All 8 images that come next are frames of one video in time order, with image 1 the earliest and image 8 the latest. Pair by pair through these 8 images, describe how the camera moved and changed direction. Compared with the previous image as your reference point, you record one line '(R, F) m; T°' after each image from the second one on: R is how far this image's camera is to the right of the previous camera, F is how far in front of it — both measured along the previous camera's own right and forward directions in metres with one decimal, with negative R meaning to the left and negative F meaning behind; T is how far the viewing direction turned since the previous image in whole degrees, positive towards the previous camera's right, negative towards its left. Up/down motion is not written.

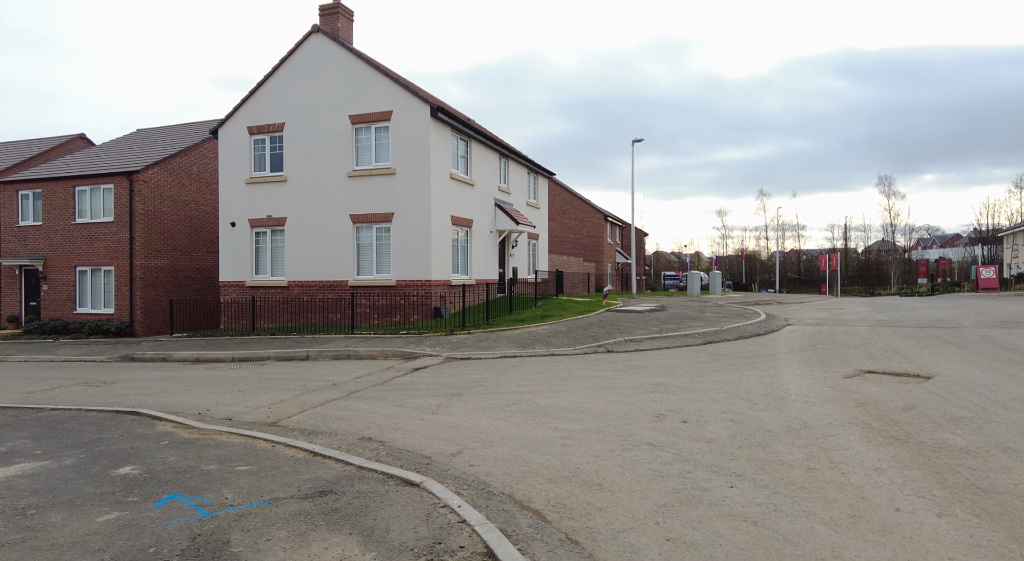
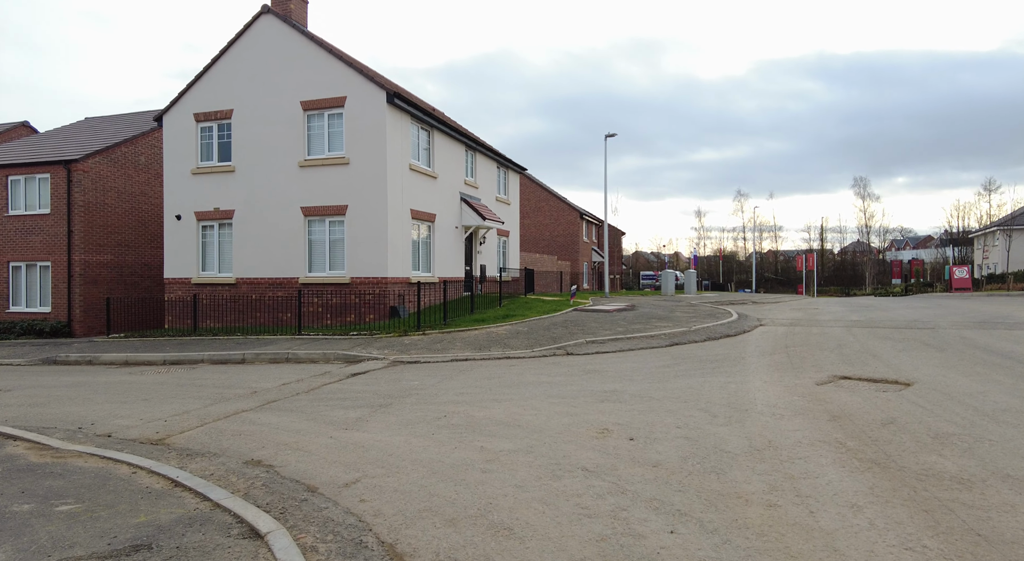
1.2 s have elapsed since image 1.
(+0.6, +0.9) m; +2°
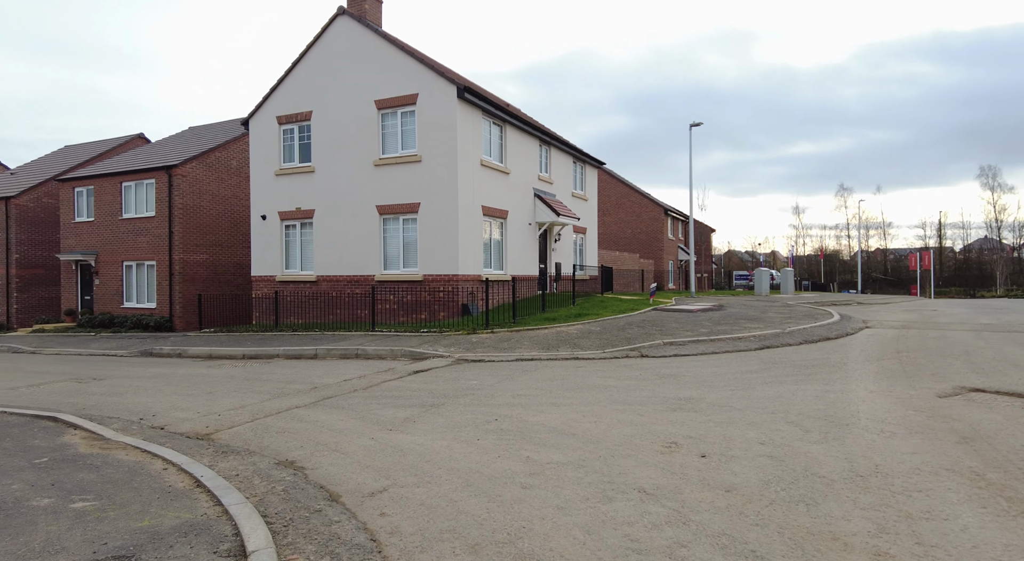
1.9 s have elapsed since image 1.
(+0.3, +0.6) m; -8°
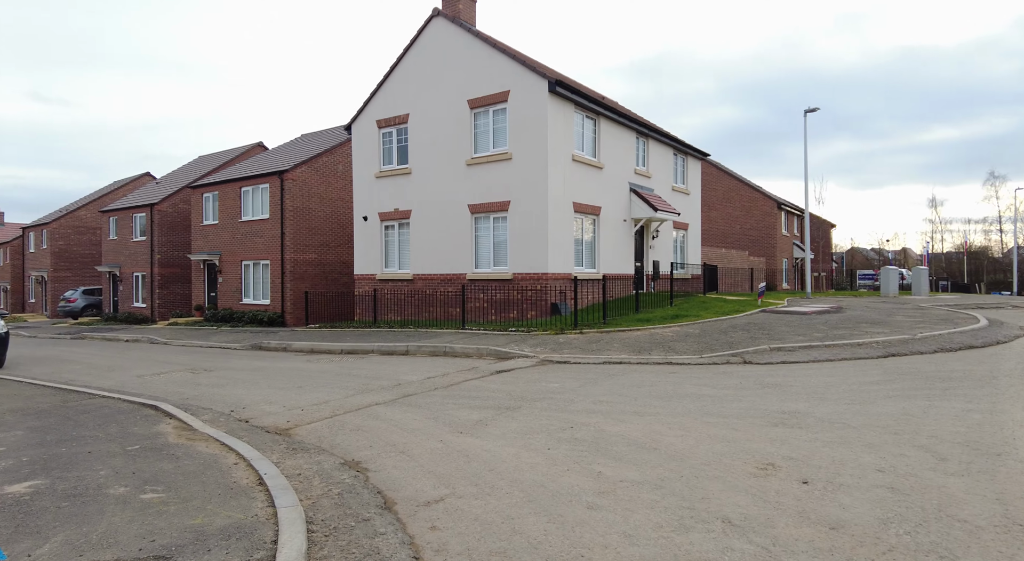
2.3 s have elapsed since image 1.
(+0.2, +0.4) m; -10°
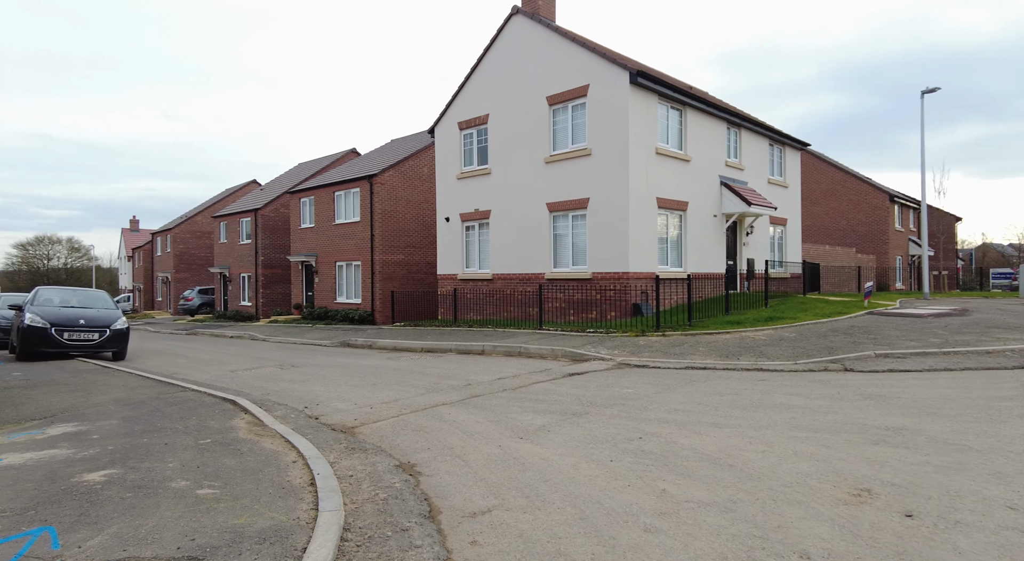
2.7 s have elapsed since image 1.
(+0.2, +0.3) m; -9°
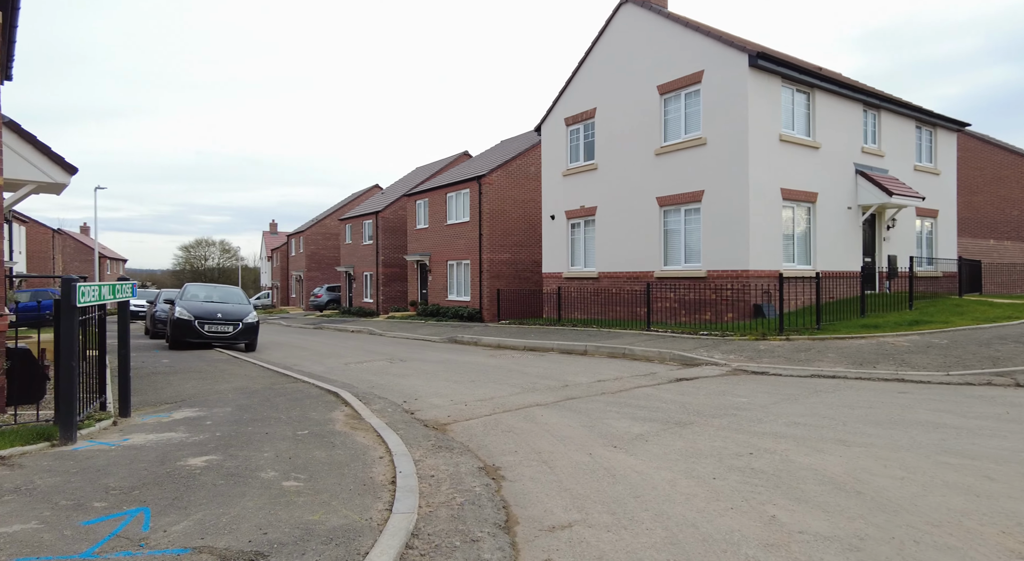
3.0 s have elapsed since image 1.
(+0.2, +0.3) m; -11°
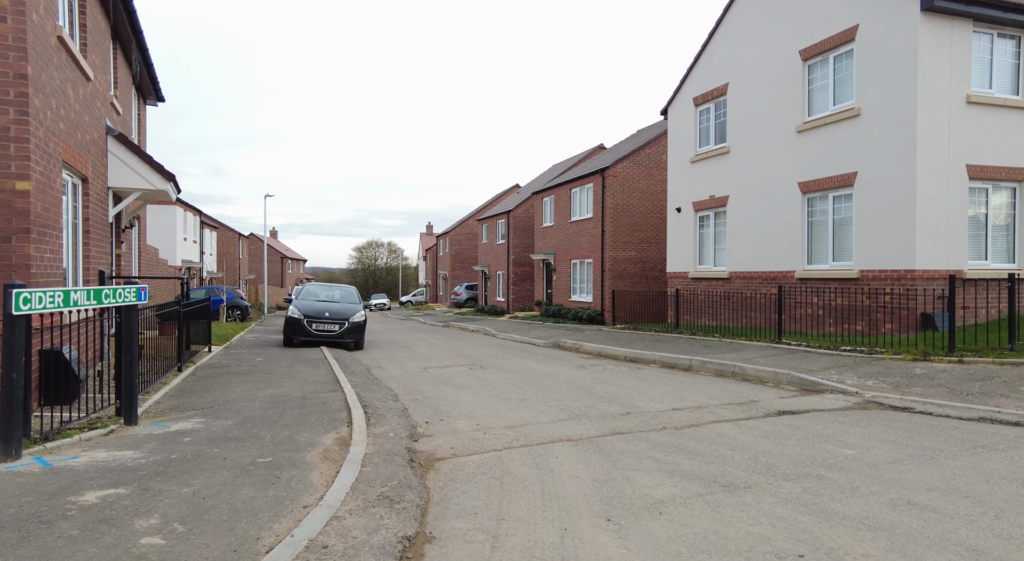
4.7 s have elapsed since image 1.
(+1.2, +1.3) m; -15°
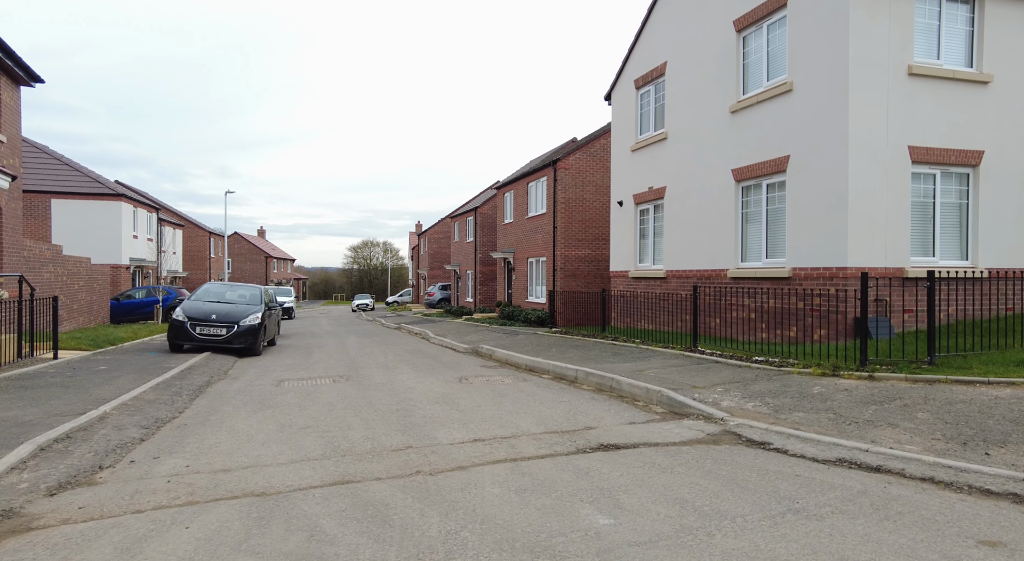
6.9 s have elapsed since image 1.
(+2.3, +1.4) m; -1°
